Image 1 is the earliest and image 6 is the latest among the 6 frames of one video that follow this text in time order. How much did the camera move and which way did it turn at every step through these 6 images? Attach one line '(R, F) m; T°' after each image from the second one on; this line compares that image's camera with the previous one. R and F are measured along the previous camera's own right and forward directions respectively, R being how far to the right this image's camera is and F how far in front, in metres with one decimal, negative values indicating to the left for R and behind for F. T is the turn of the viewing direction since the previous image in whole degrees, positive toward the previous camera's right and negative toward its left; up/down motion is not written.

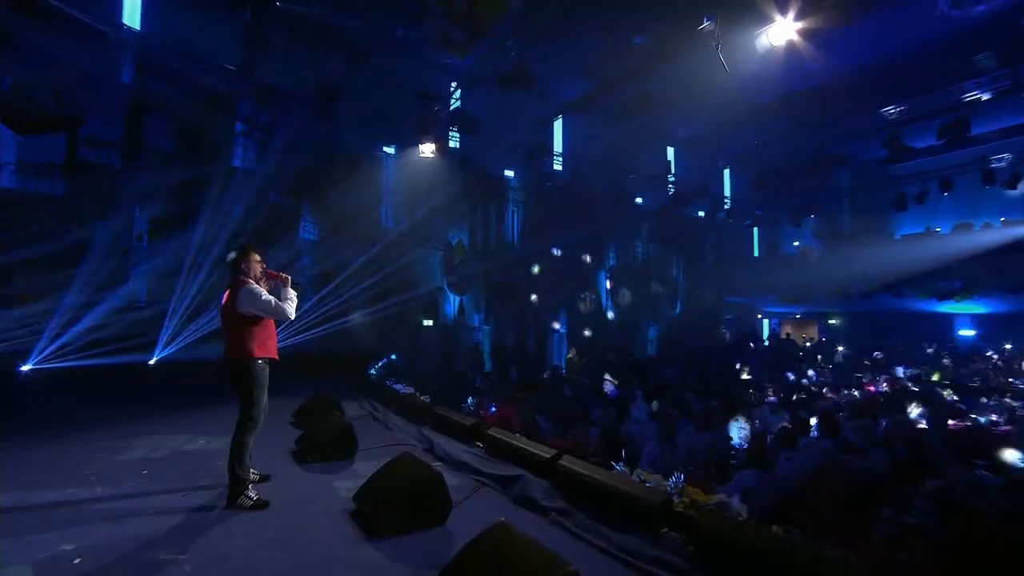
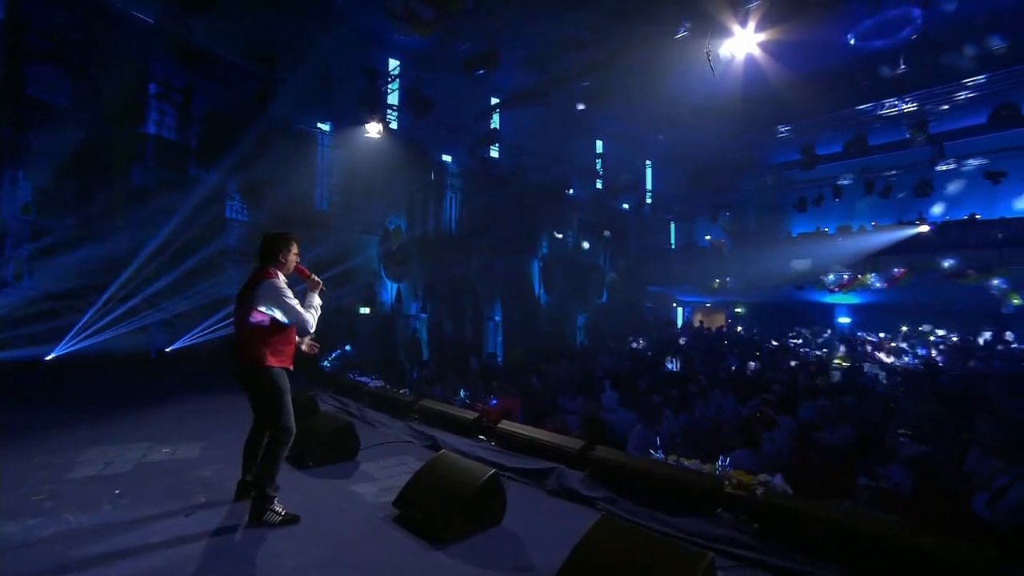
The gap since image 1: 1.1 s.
(-1.2, +0.1) m; +12°
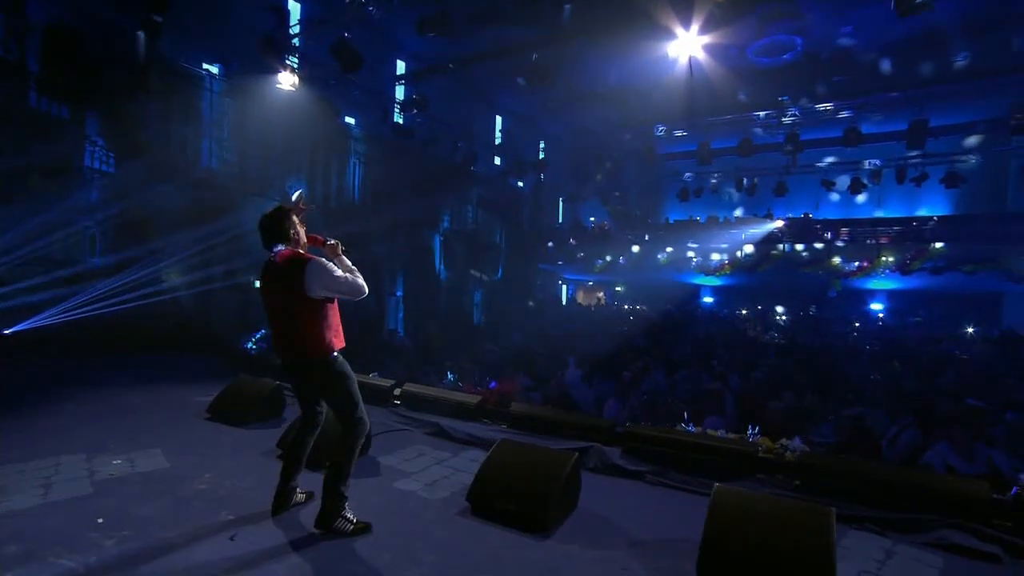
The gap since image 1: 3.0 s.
(-1.7, +0.3) m; +18°
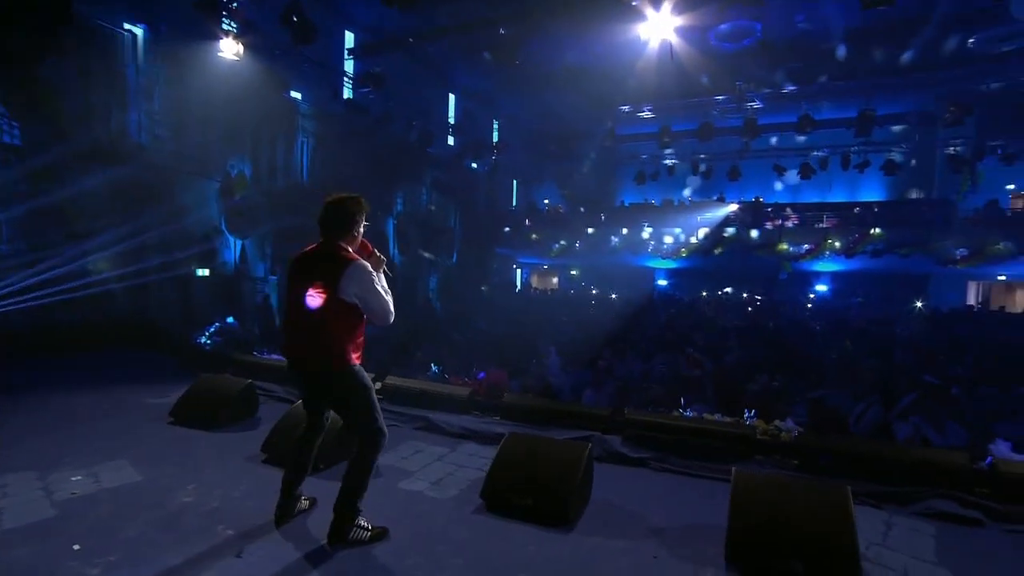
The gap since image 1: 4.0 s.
(-0.5, +0.2) m; +7°
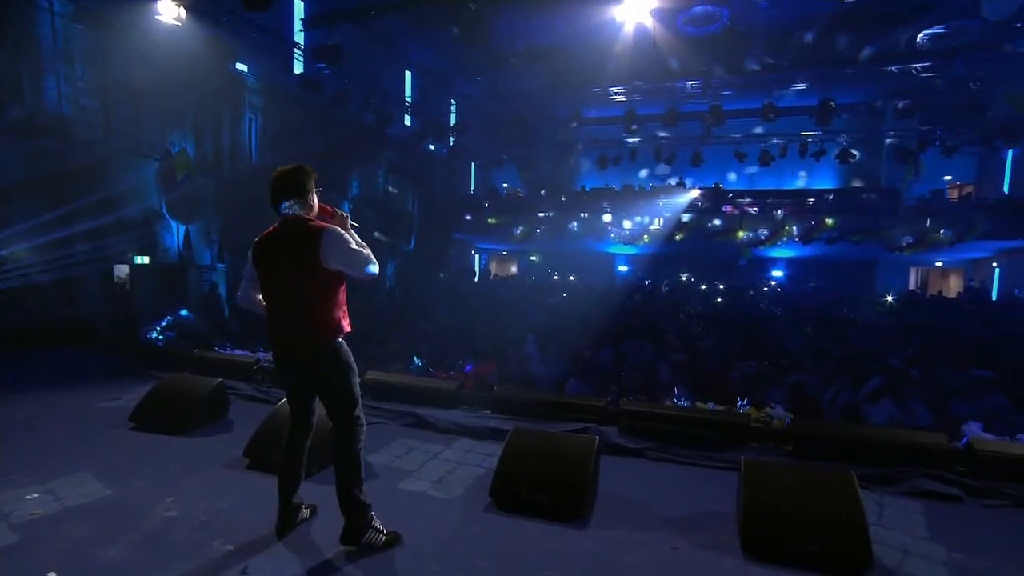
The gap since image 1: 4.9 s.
(-0.4, +0.2) m; +6°
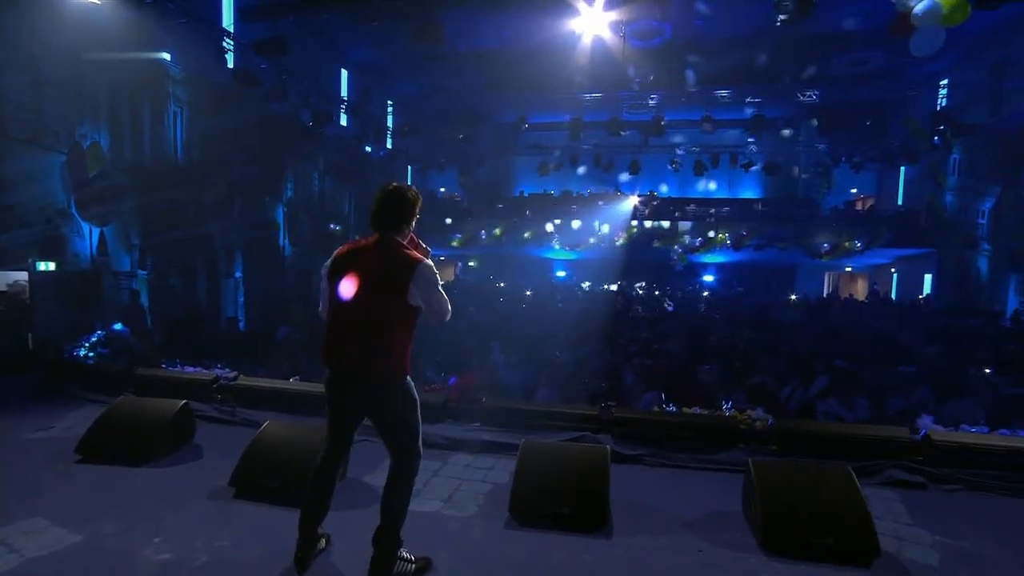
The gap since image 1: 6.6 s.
(-0.6, +0.1) m; +9°
